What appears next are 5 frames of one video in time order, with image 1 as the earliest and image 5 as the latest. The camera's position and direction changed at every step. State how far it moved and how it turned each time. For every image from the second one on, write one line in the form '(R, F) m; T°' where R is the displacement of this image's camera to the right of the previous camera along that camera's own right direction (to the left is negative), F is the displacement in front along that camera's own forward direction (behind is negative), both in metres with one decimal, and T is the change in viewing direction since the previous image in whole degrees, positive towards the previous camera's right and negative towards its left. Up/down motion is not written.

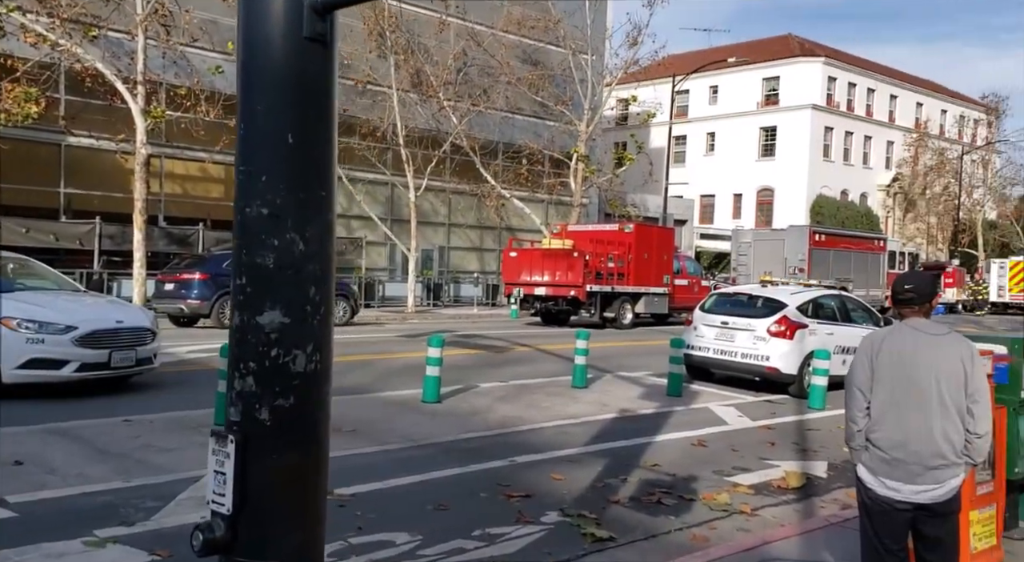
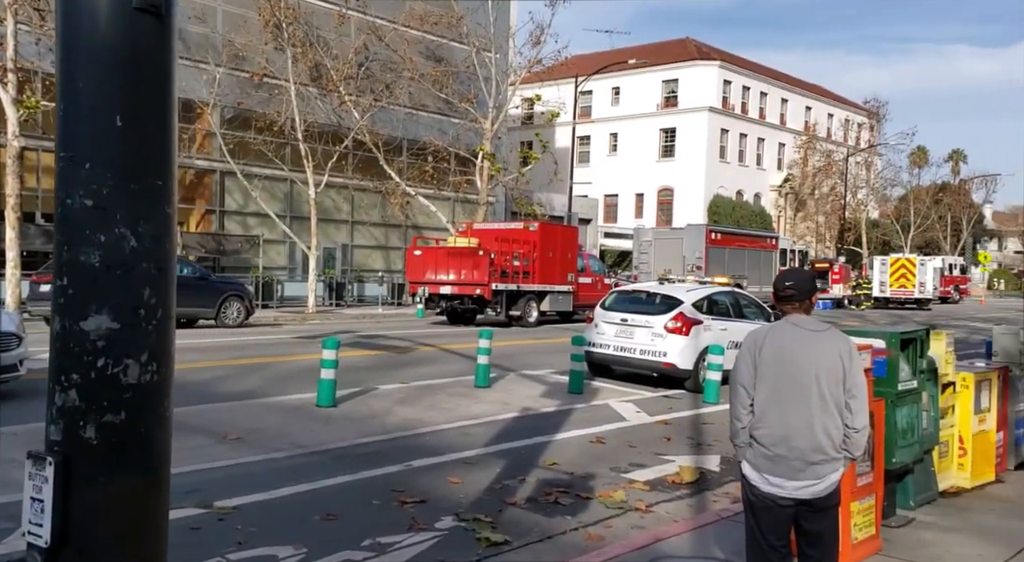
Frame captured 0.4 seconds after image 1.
(0.0, 0.0) m; +6°
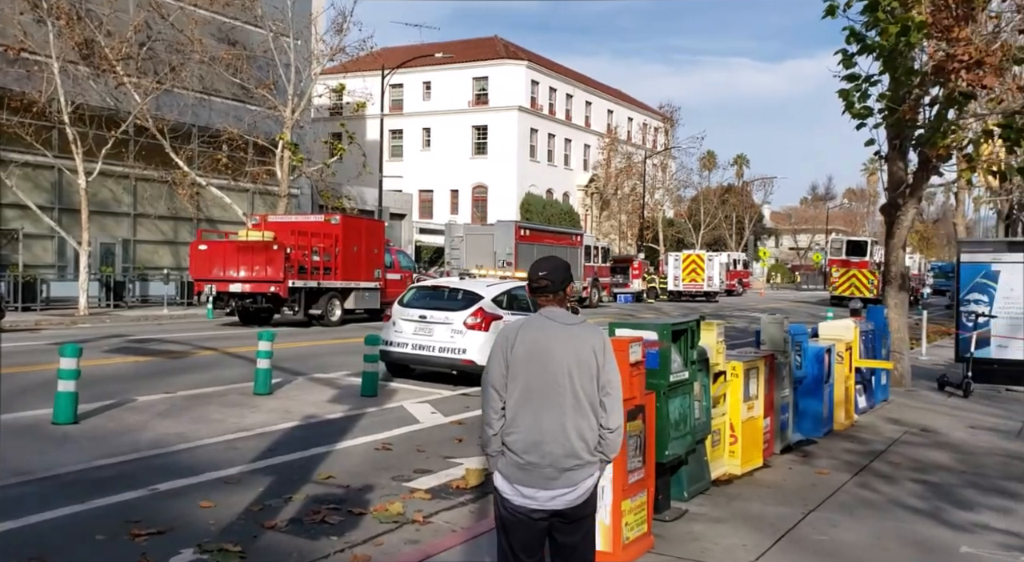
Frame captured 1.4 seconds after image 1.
(+0.3, +0.3) m; +12°
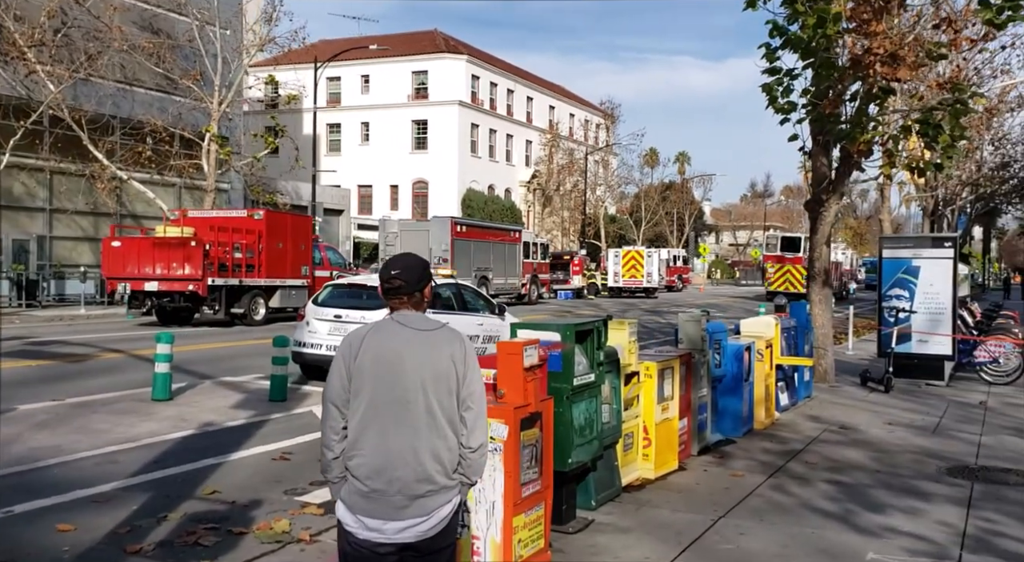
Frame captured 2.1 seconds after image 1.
(+0.3, +0.3) m; +4°
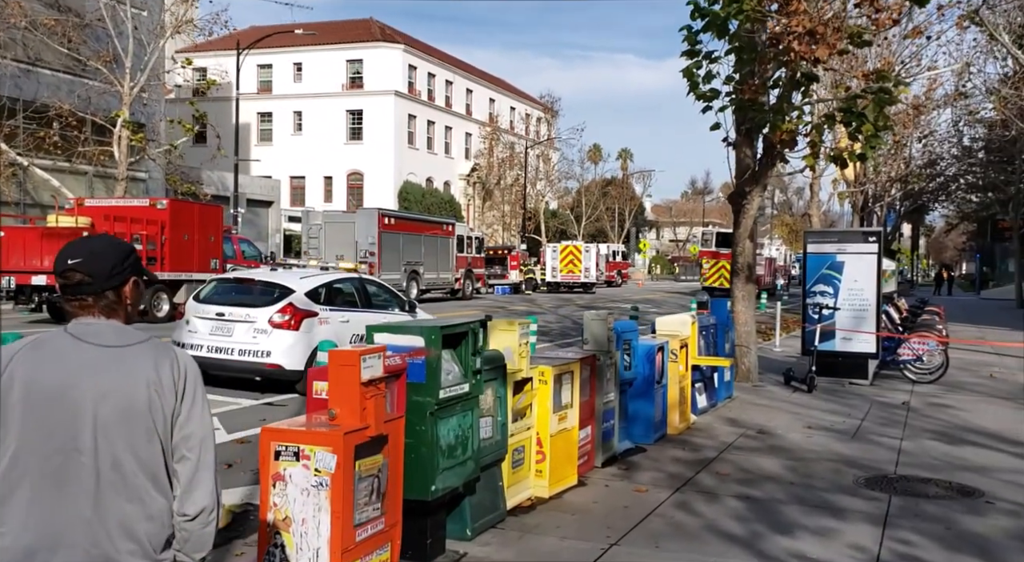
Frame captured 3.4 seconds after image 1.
(+0.5, +0.9) m; +4°
